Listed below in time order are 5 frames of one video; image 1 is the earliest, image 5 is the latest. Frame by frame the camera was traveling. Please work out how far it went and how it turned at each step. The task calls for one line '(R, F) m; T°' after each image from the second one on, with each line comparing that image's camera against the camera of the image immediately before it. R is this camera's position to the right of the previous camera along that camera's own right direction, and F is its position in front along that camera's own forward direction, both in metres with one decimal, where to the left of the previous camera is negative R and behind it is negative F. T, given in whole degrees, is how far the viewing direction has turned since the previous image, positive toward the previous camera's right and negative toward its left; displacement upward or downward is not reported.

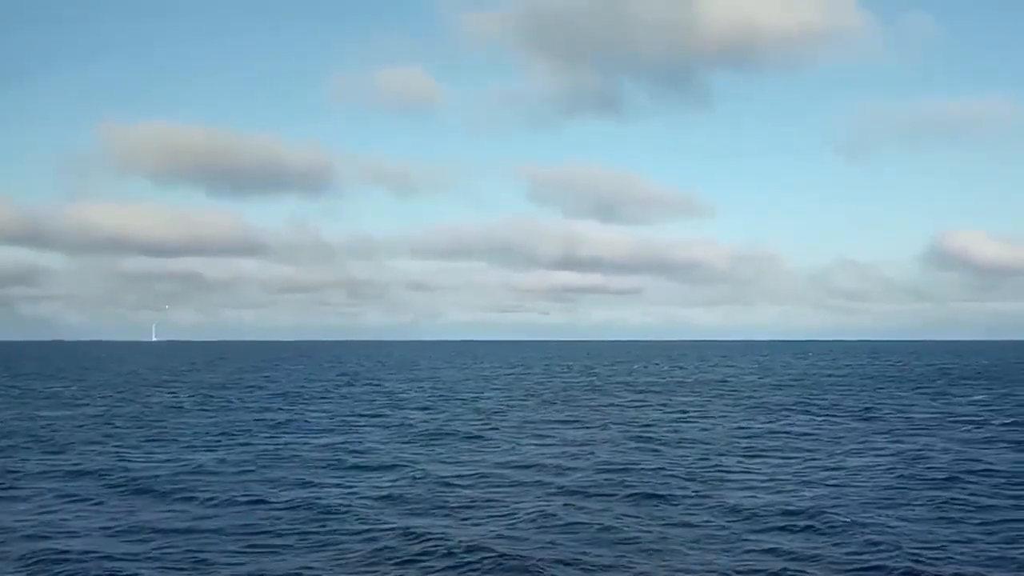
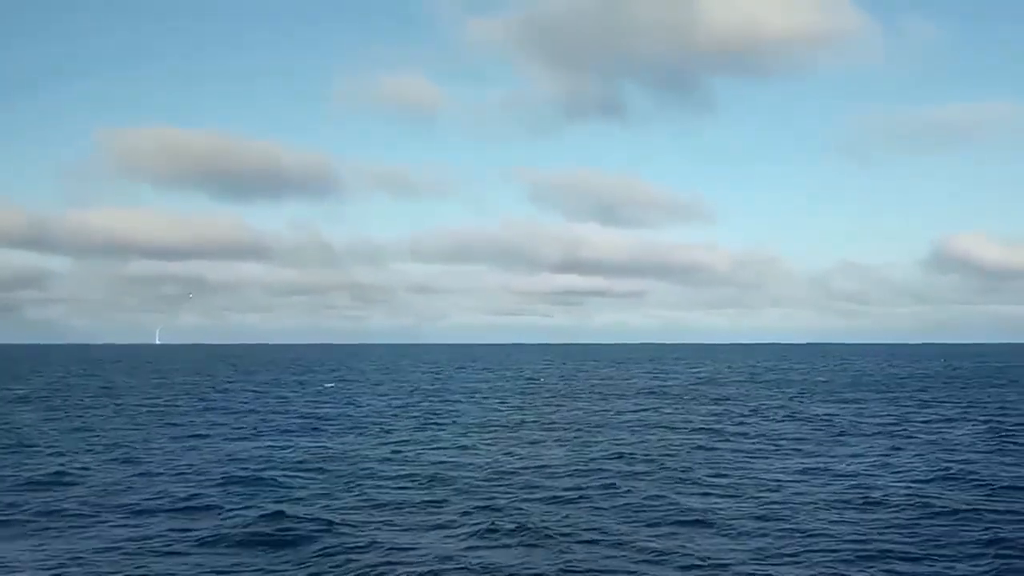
(+1.3, -9.8) m; 0°
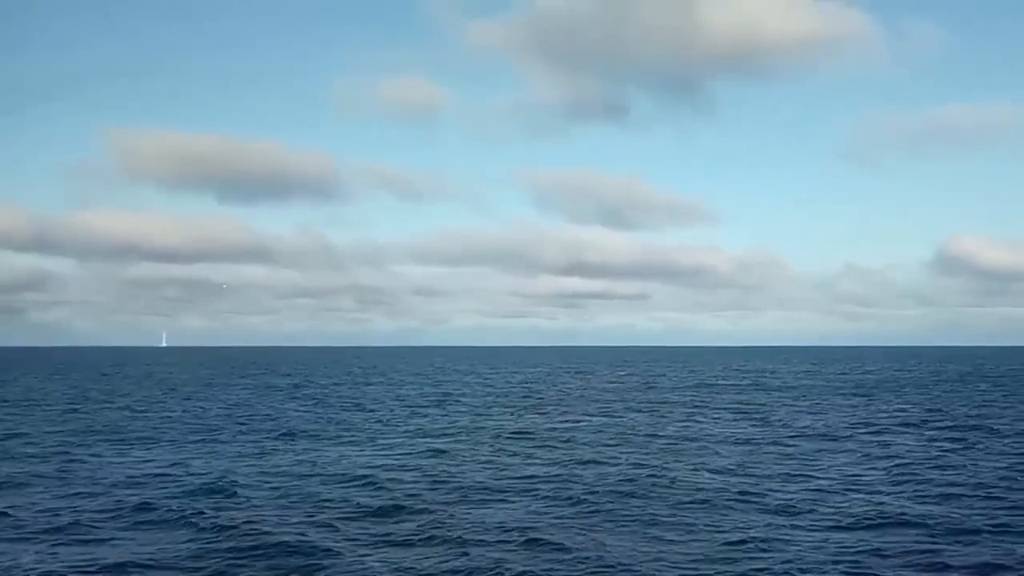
(+2.3, -0.6) m; 0°
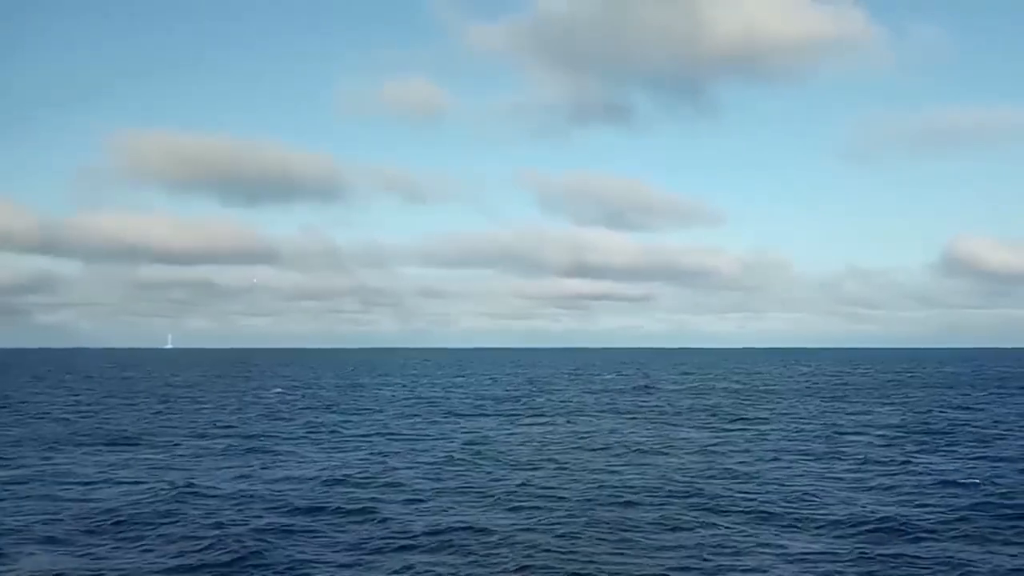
(-9.4, +5.8) m; -1°
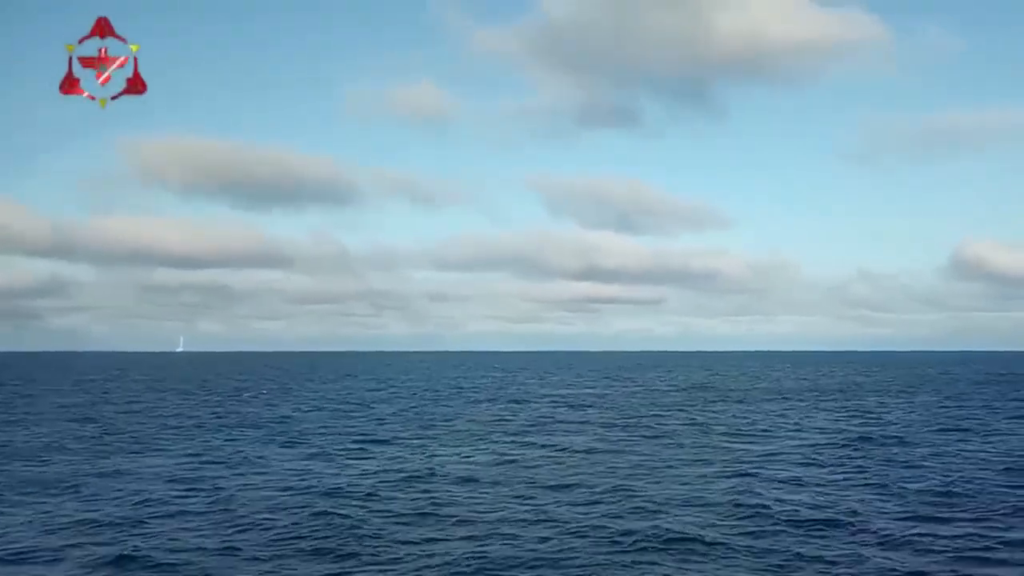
(-1.4, +19.0) m; -1°
